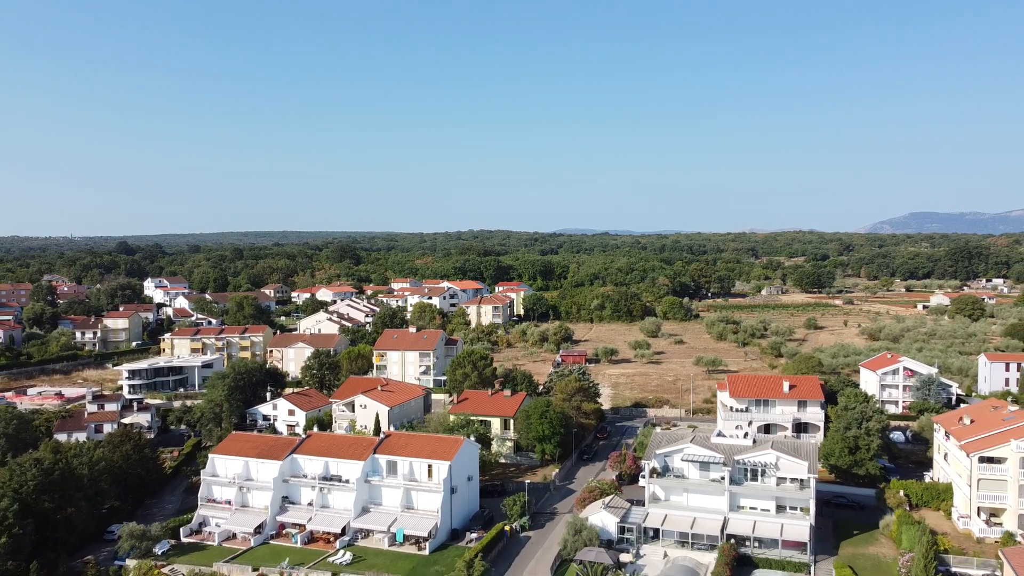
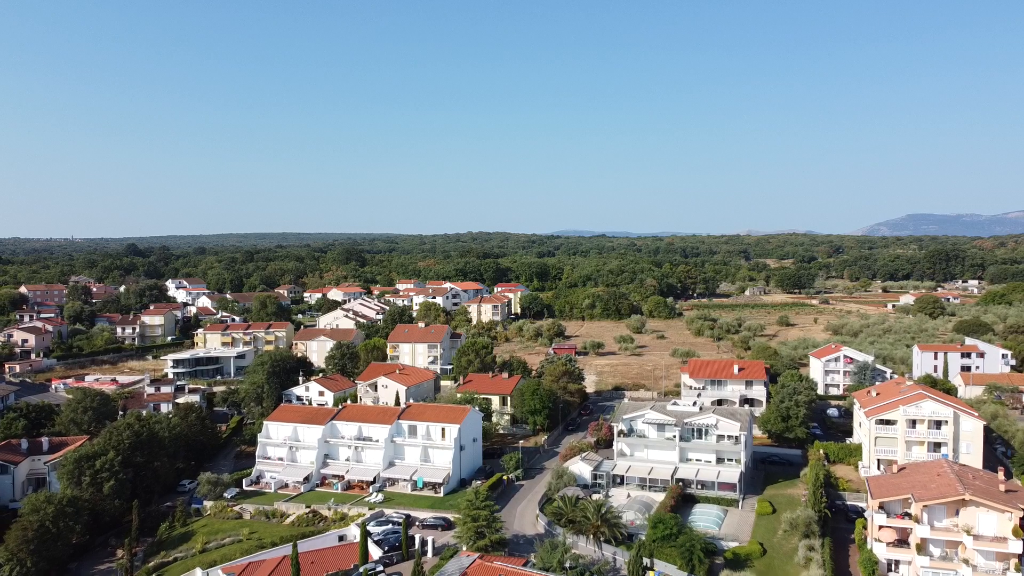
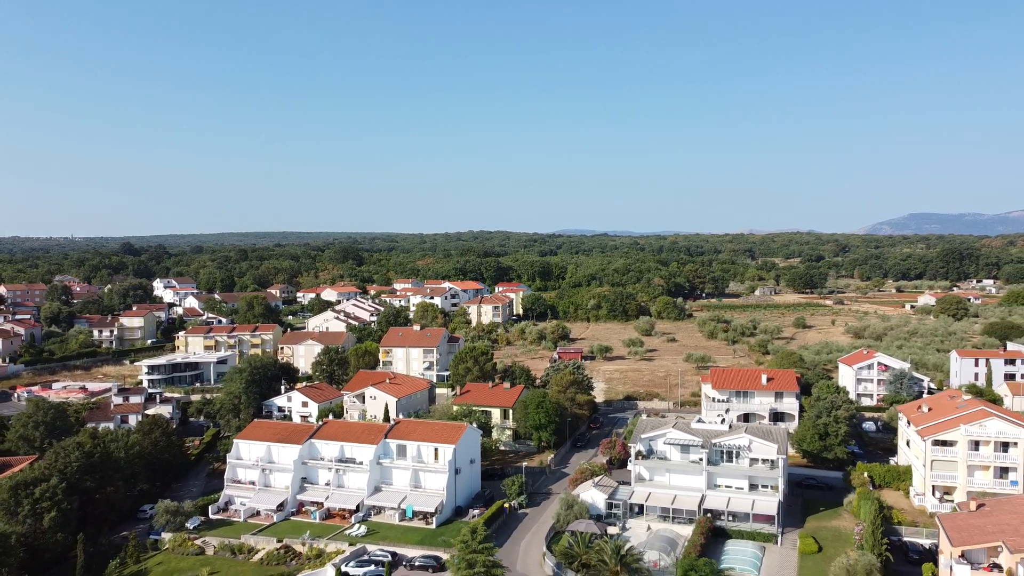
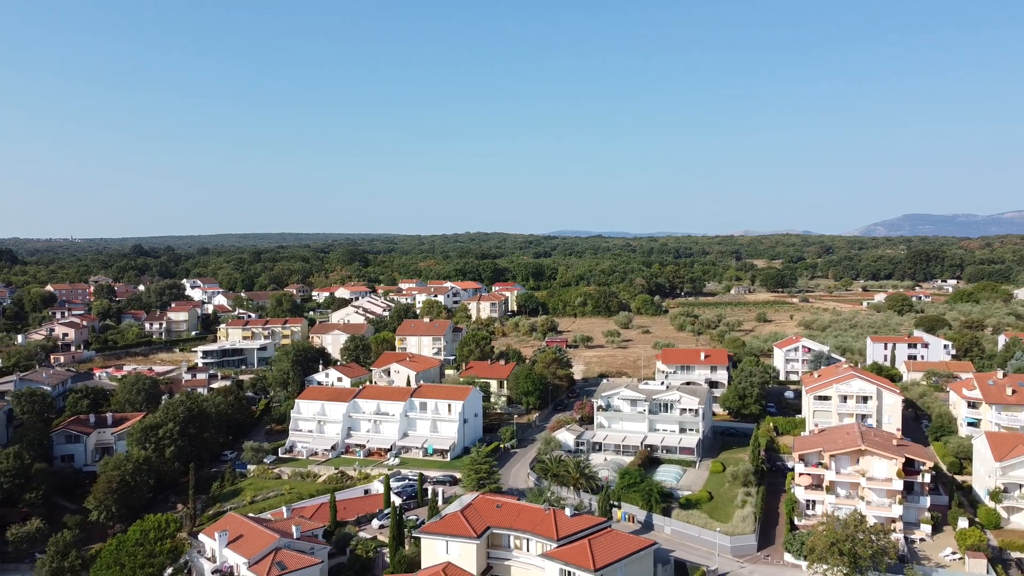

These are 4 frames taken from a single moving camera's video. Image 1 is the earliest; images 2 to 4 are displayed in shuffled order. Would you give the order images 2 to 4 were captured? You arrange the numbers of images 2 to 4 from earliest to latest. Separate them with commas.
3, 2, 4
